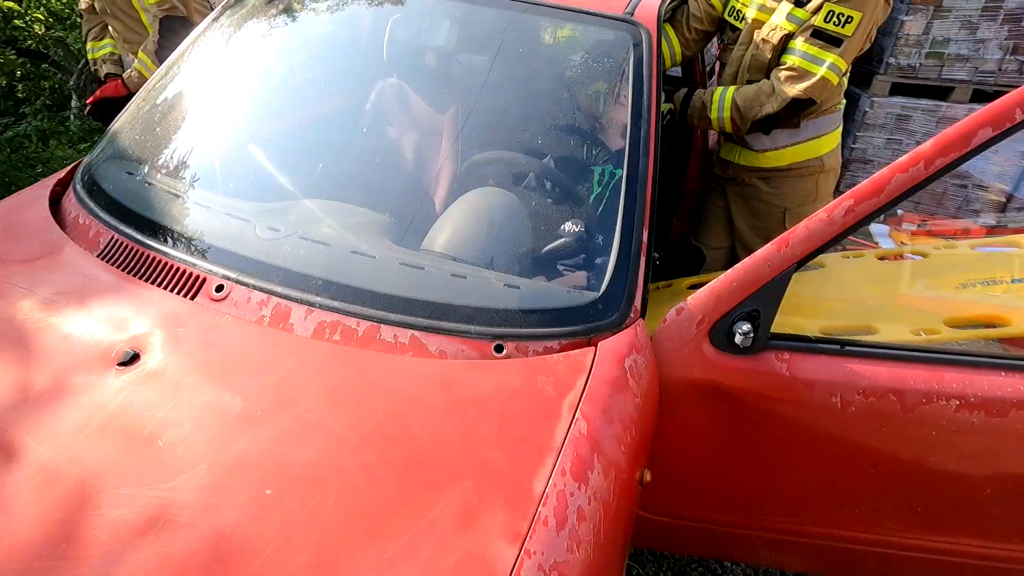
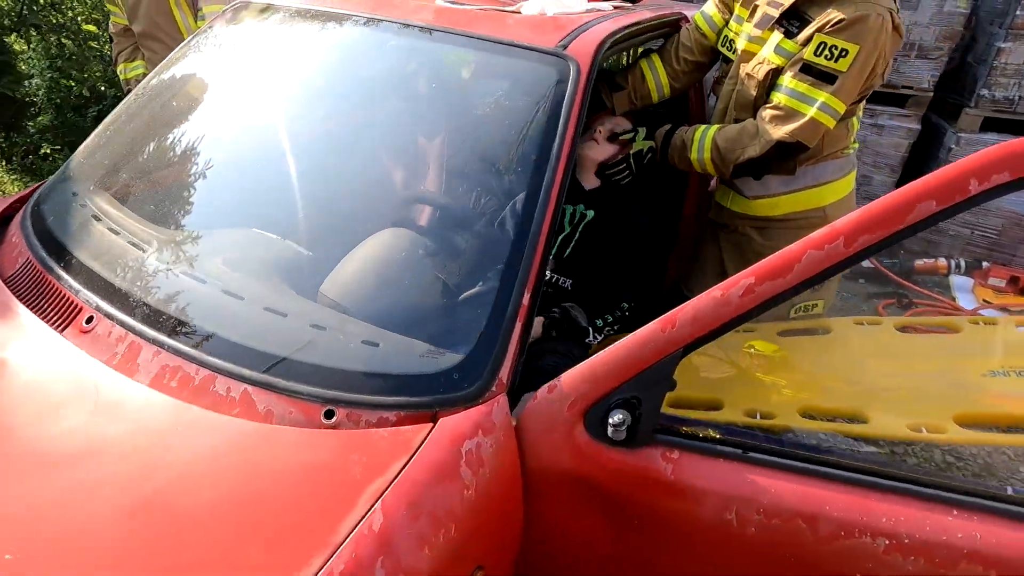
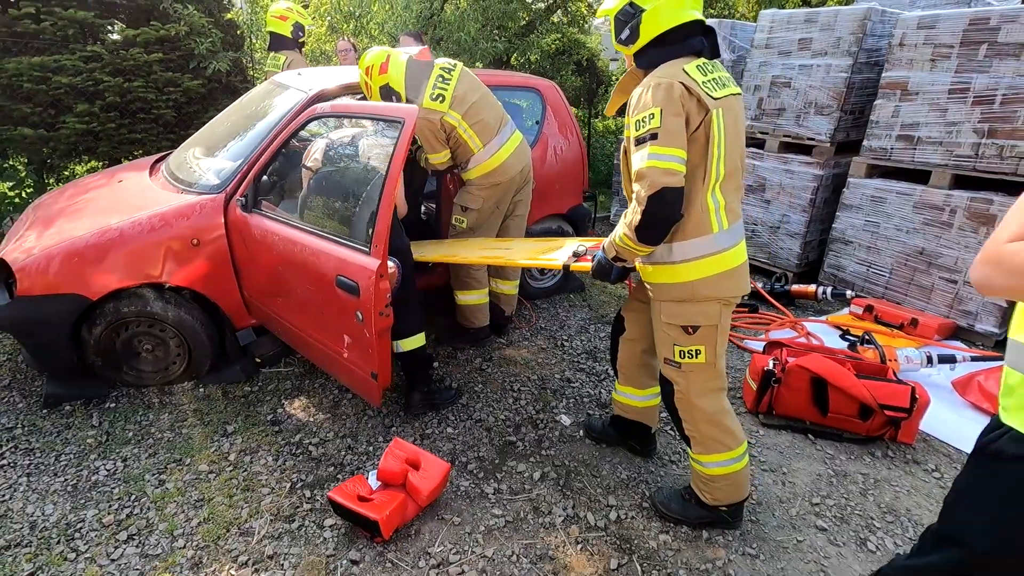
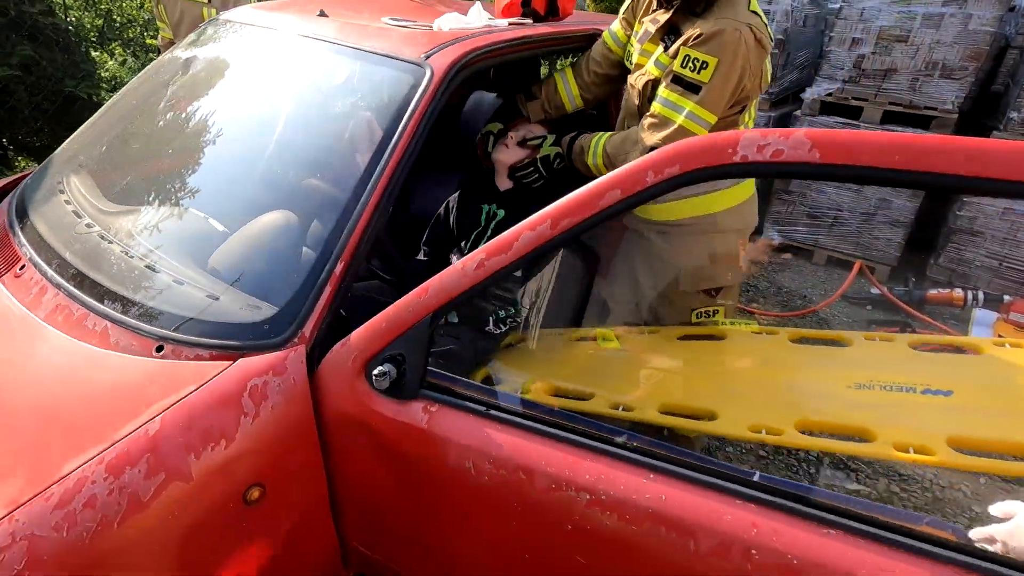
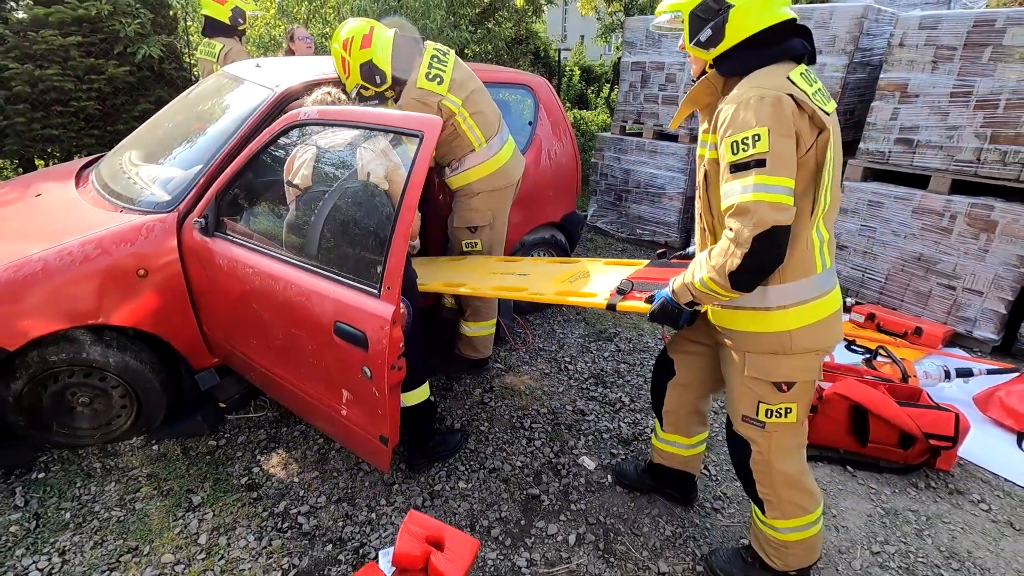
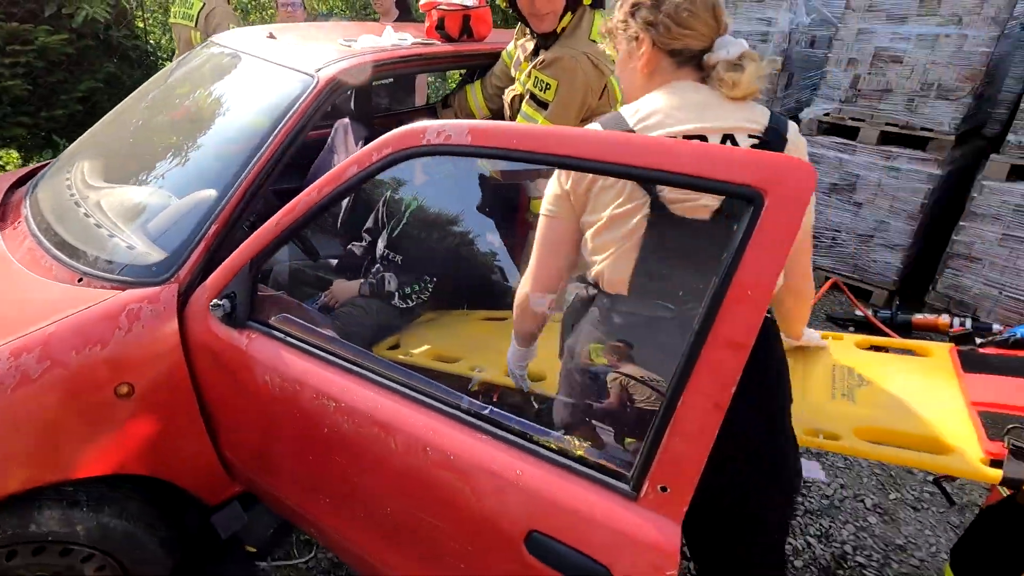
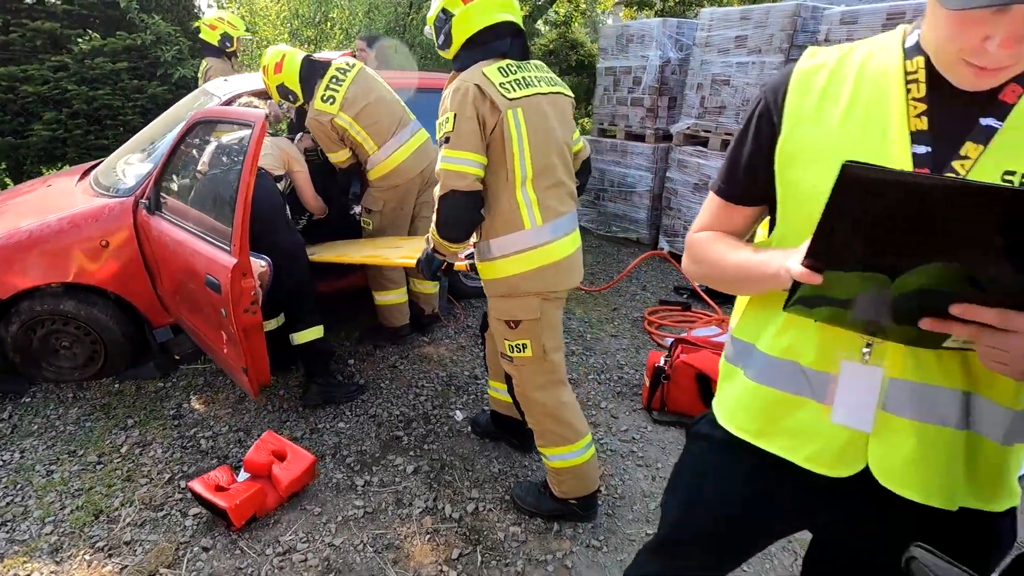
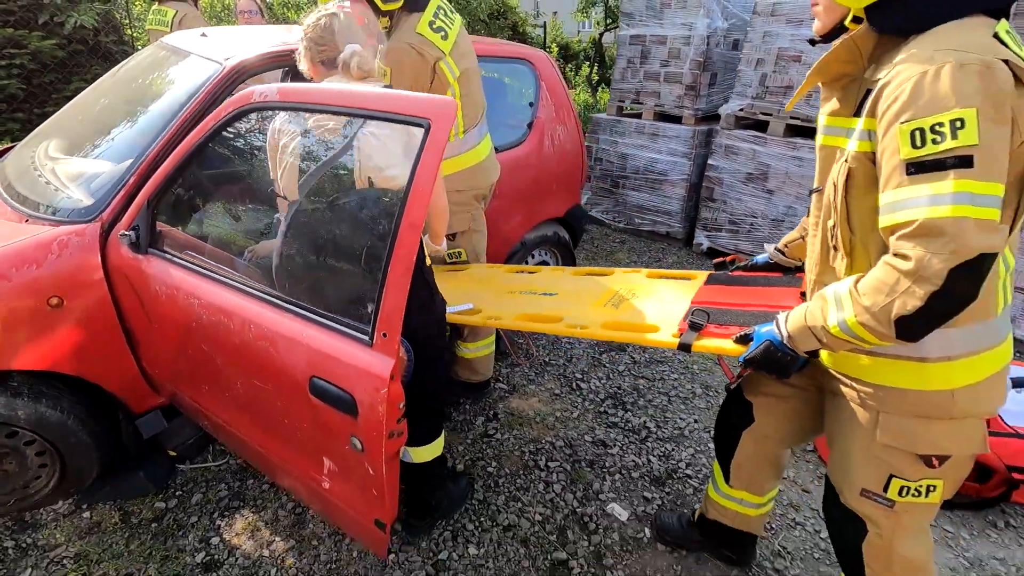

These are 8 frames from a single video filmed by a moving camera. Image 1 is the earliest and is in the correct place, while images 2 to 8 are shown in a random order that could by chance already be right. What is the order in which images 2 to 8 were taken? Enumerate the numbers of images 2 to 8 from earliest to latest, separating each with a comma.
2, 4, 6, 8, 5, 3, 7
